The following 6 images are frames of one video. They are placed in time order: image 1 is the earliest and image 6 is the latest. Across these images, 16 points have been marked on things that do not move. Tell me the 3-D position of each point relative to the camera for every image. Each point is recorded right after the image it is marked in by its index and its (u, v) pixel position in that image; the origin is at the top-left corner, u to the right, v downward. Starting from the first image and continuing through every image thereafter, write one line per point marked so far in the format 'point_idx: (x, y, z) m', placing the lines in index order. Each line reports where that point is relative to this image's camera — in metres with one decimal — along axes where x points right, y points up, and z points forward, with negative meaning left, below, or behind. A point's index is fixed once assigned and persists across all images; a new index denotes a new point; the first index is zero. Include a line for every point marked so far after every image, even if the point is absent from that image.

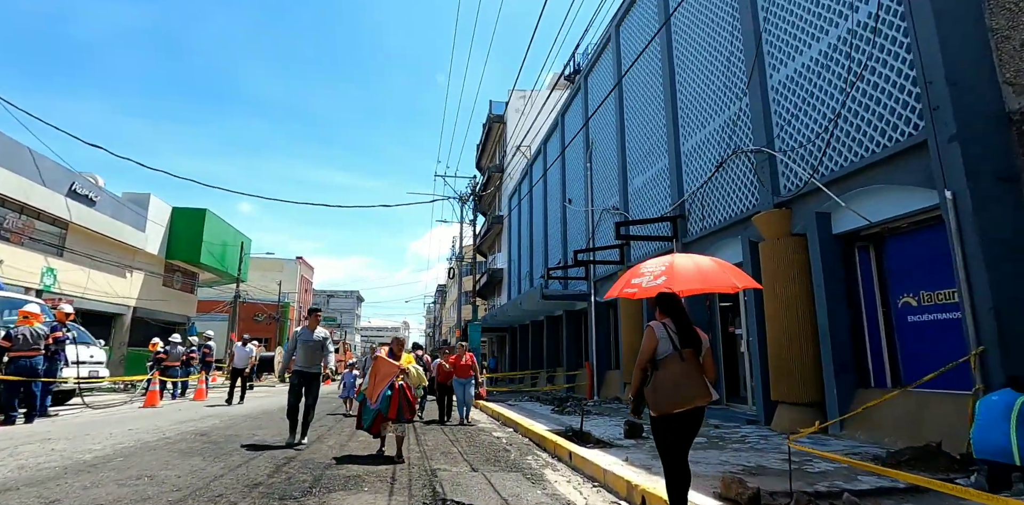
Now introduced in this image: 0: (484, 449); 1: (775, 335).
0: (-0.4, -2.6, +7.6) m
1: (+3.7, -1.2, +8.0) m
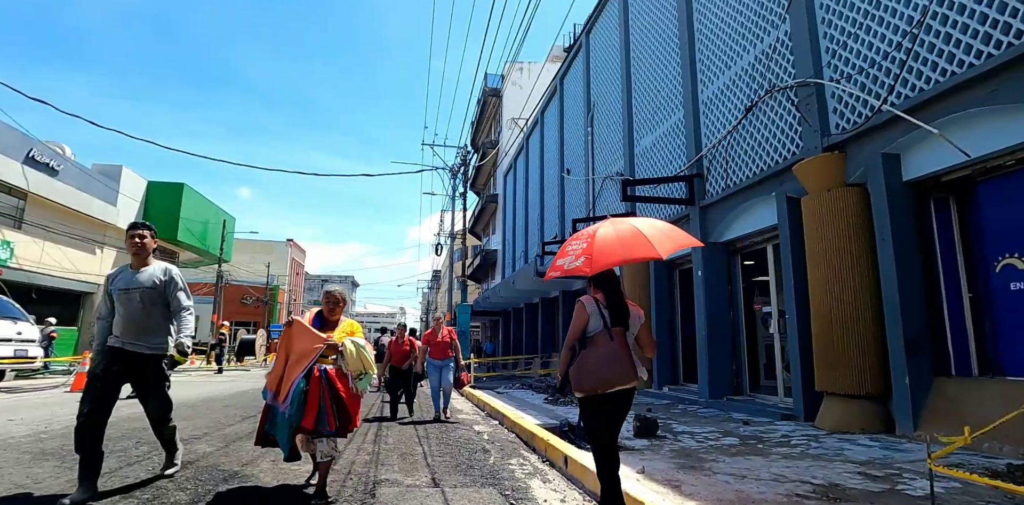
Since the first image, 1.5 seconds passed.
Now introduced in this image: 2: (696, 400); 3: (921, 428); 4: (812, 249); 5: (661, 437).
0: (-0.6, -2.1, +6.0) m
1: (+3.5, -0.7, +6.4) m
2: (+2.9, -2.4, +9.0) m
3: (+3.9, -1.7, +5.4) m
4: (+3.5, 0.0, +6.6) m
5: (+1.5, -1.9, +5.7) m
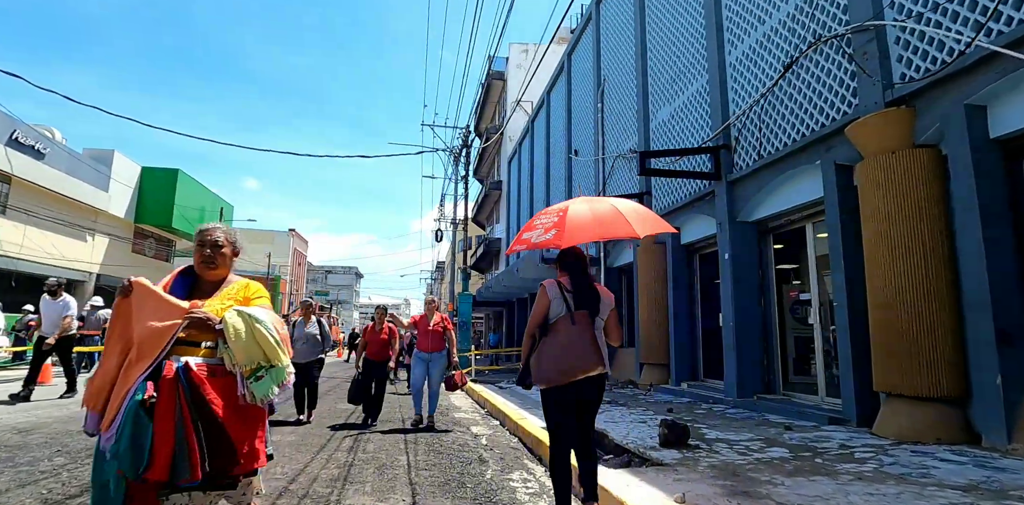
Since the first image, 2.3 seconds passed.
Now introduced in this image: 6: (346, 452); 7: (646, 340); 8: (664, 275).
0: (-0.6, -1.8, +5.1) m
1: (+3.5, -0.4, +5.4) m
2: (+3.0, -2.1, +8.0) m
3: (+3.9, -1.5, +4.4) m
4: (+3.5, +0.3, +5.5) m
5: (+1.5, -1.6, +4.7) m
6: (-1.5, -1.8, +5.0) m
7: (+2.5, -1.6, +10.5) m
8: (+2.9, -0.4, +10.5) m
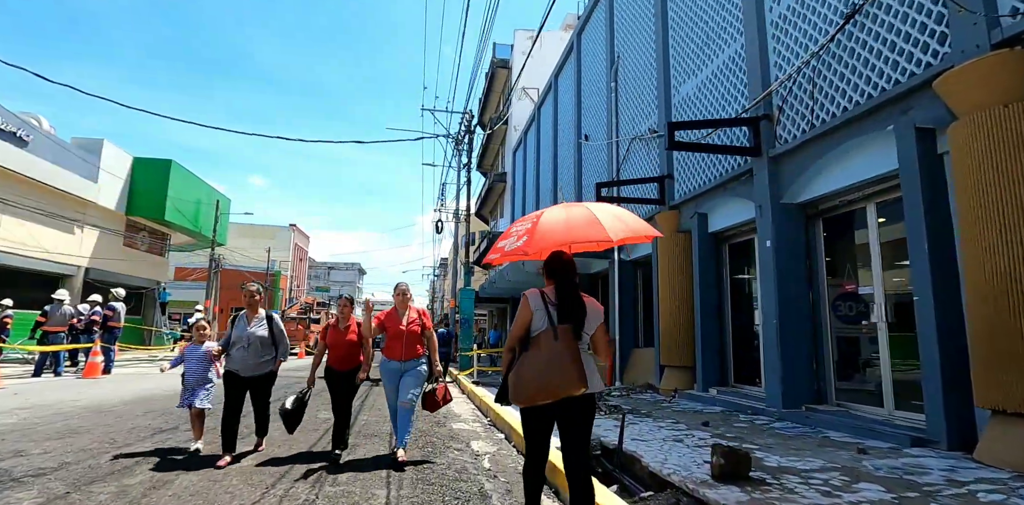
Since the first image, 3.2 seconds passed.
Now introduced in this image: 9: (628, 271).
0: (-0.5, -1.7, +4.0) m
1: (+3.6, -0.3, +4.2) m
2: (+3.1, -1.9, +6.9) m
3: (+4.0, -1.3, +3.3) m
4: (+3.6, +0.4, +4.4) m
5: (+1.6, -1.5, +3.6) m
6: (-1.4, -1.6, +3.9) m
7: (+2.6, -1.5, +9.4) m
8: (+3.0, -0.2, +9.4) m
9: (+2.5, -0.4, +12.3) m
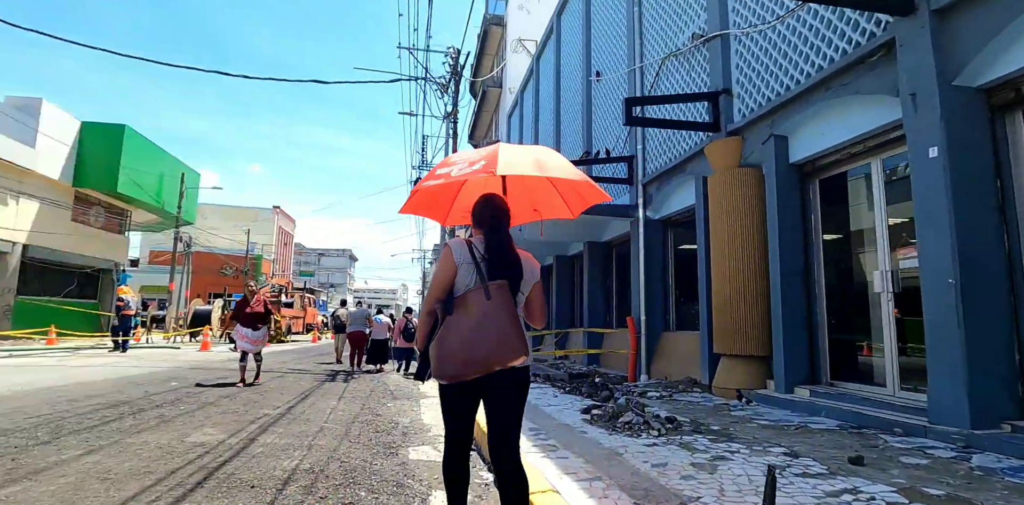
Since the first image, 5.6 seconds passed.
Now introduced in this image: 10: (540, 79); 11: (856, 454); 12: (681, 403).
0: (-0.5, -1.1, +1.2) m
1: (+3.6, +0.3, +1.5) m
2: (+3.0, -1.3, +4.2) m
3: (+4.0, -0.8, +0.5) m
4: (+3.6, +1.0, +1.6) m
5: (+1.6, -0.9, +0.8) m
6: (-1.4, -1.0, +1.1) m
7: (+2.5, -0.8, +6.6) m
8: (+2.9, +0.4, +6.6) m
9: (+2.4, +0.3, +9.5) m
10: (+0.9, +5.8, +18.7) m
11: (+2.2, -1.3, +3.6) m
12: (+1.8, -1.6, +6.0) m
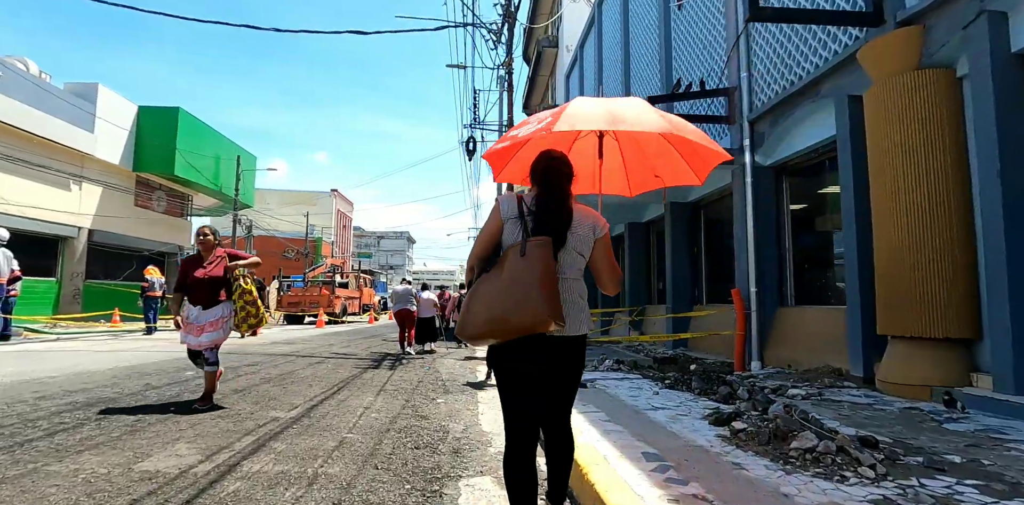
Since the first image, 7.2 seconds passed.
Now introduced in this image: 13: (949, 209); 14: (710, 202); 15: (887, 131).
0: (-0.3, -0.9, -0.4) m
1: (+3.8, +0.6, -0.6) m
2: (+3.5, -0.9, +2.2) m
3: (+4.1, -0.5, -1.5) m
4: (+3.8, +1.3, -0.4) m
5: (+1.7, -0.6, -1.0) m
6: (-1.2, -0.8, -0.4) m
7: (+3.2, -0.3, +4.7) m
8: (+3.6, +0.9, +4.6) m
9: (+3.4, +0.9, +7.5) m
10: (+2.7, +6.7, +16.6) m
11: (+2.6, -0.9, +1.7) m
12: (+2.5, -1.1, +4.2) m
13: (+3.5, +0.4, +4.5) m
14: (+3.4, +0.9, +9.8) m
15: (+3.2, +1.1, +4.9) m
